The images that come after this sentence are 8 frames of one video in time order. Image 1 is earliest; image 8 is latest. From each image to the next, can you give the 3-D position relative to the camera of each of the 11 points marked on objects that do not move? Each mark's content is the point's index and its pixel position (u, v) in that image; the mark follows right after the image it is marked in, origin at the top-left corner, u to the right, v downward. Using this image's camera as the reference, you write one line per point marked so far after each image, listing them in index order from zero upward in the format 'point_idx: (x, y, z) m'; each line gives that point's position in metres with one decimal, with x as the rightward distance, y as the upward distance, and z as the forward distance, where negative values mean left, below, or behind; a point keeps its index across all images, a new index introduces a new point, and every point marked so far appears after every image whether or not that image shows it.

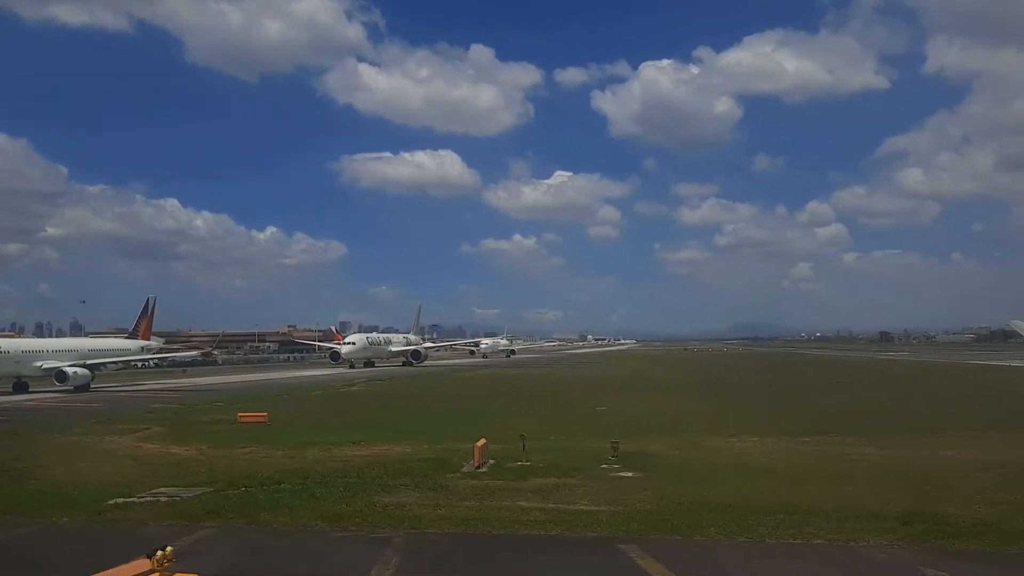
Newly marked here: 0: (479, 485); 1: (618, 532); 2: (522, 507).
0: (-0.7, -3.9, +15.6) m
1: (+1.4, -3.3, +10.7) m
2: (+0.2, -3.6, +12.9) m
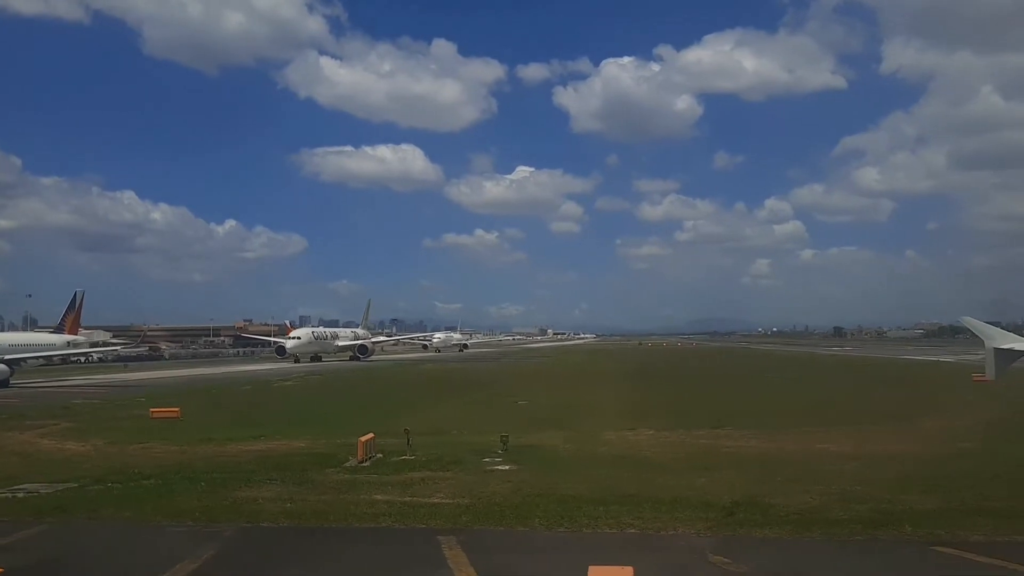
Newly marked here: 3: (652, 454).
0: (-3.3, -3.8, +15.7) m
1: (-0.9, -3.3, +10.9) m
2: (-2.3, -3.5, +13.0) m
3: (+3.4, -4.1, +19.5) m
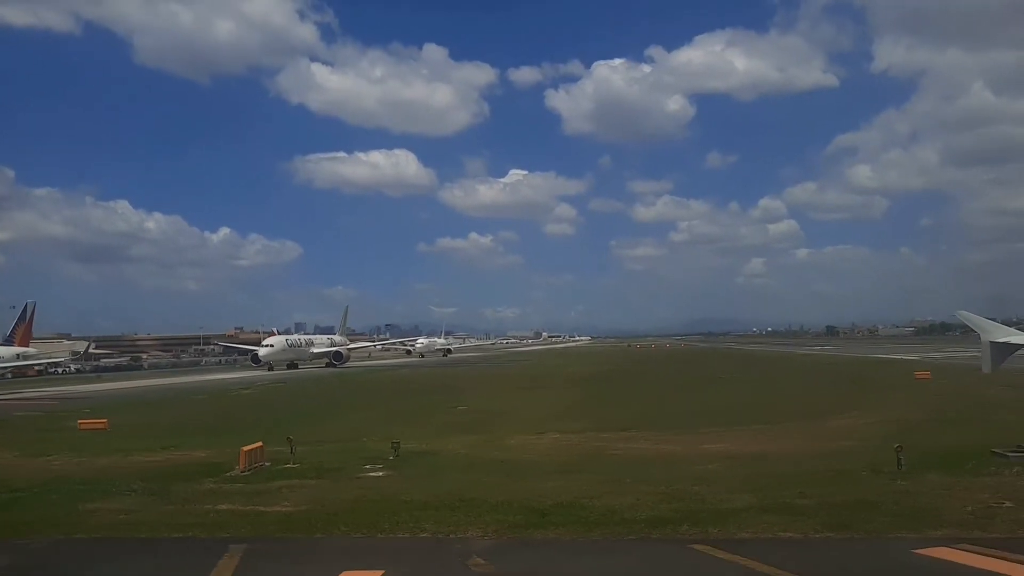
0: (-6.0, -4.1, +15.8) m
1: (-3.6, -3.4, +11.1) m
2: (-5.0, -3.7, +13.2) m
3: (+0.6, -4.3, +19.8) m
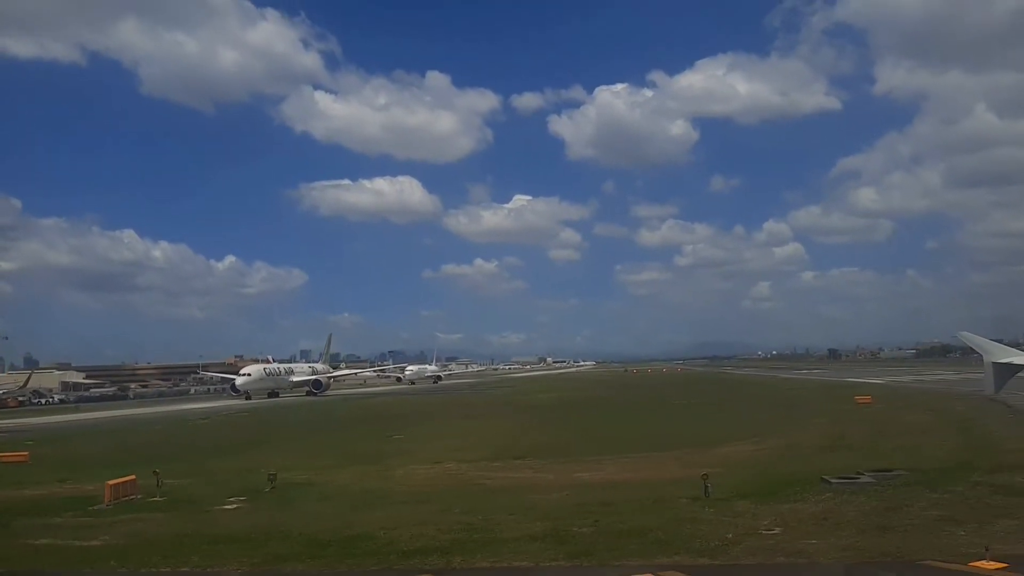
0: (-9.3, -4.8, +16.0) m
1: (-6.9, -4.0, +11.3) m
2: (-8.3, -4.4, +13.4) m
3: (-2.7, -5.1, +20.0) m
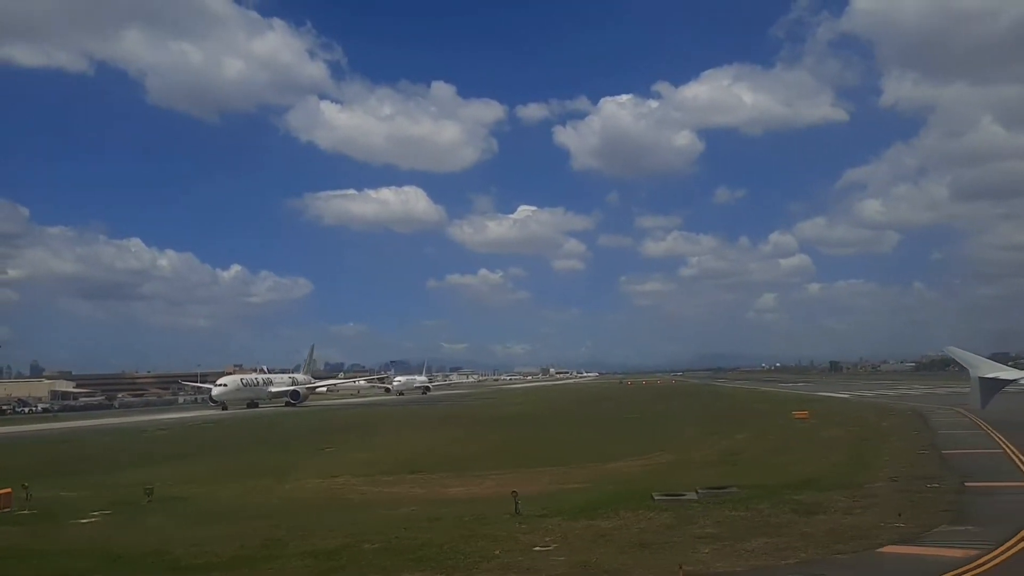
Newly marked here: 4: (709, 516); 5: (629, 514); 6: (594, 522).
0: (-12.7, -5.2, +16.4) m
1: (-10.2, -4.3, +11.7) m
2: (-11.7, -4.7, +13.8) m
3: (-6.2, -5.6, +20.4) m
4: (+3.4, -4.0, +13.7) m
5: (+2.2, -4.2, +14.5) m
6: (+1.5, -4.1, +13.8) m
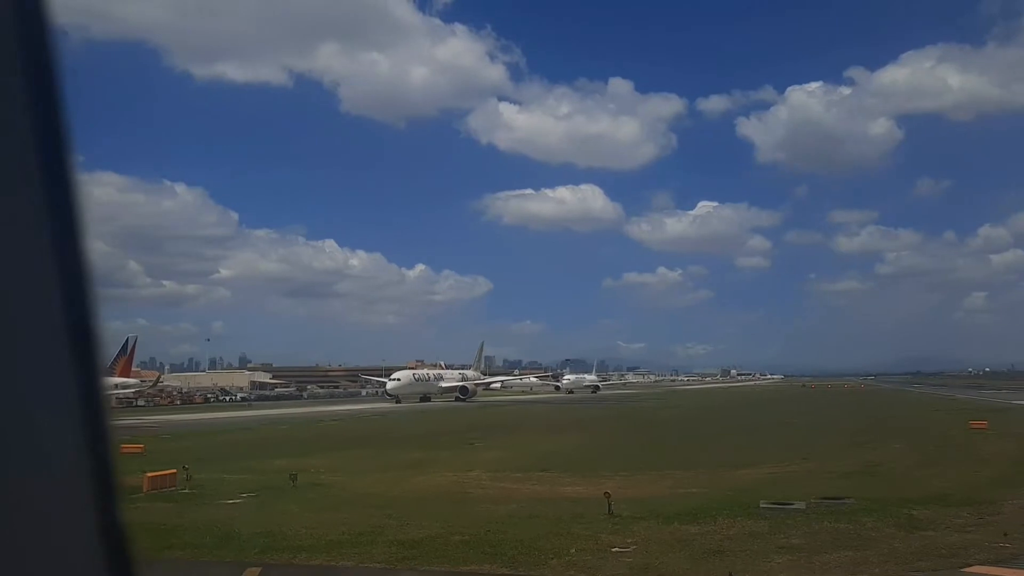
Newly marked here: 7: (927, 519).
0: (-10.3, -5.3, +19.3) m
1: (-8.9, -4.5, +14.1) m
2: (-9.8, -4.9, +16.5) m
3: (-3.0, -5.7, +21.8) m
4: (+4.9, -4.0, +13.2) m
5: (+3.8, -4.3, +14.2) m
6: (+3.0, -4.2, +13.7) m
7: (+7.3, -4.0, +13.6) m
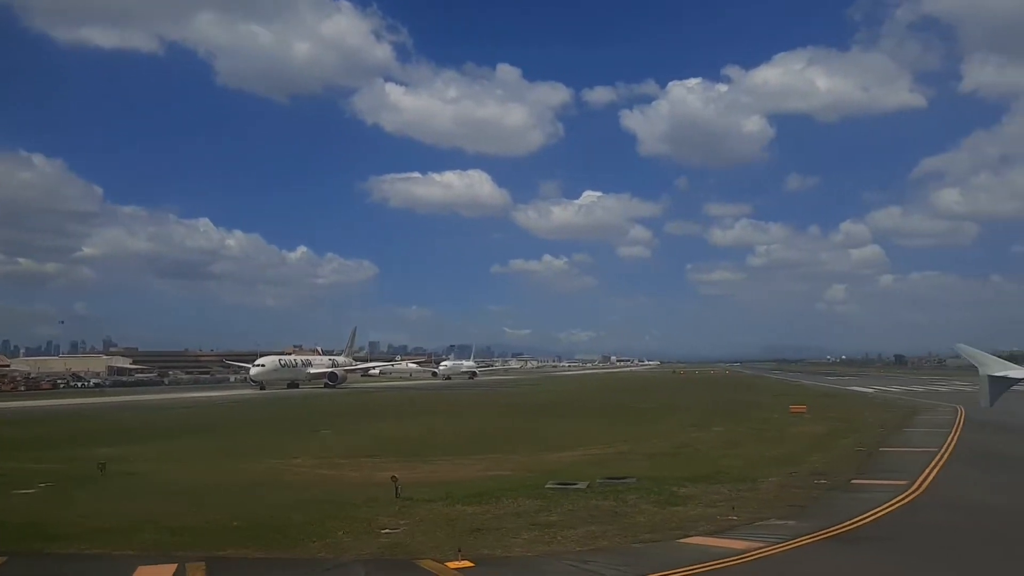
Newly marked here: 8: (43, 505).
0: (-14.9, -4.8, +17.8) m
1: (-12.7, -4.1, +13.0) m
2: (-14.0, -4.4, +15.1) m
3: (-8.1, -5.3, +21.4) m
4: (+1.0, -3.9, +14.1) m
5: (-0.2, -4.1, +15.0) m
6: (-0.9, -4.0, +14.3) m
7: (+3.3, -4.0, +14.9) m
8: (-9.6, -4.5, +16.2) m
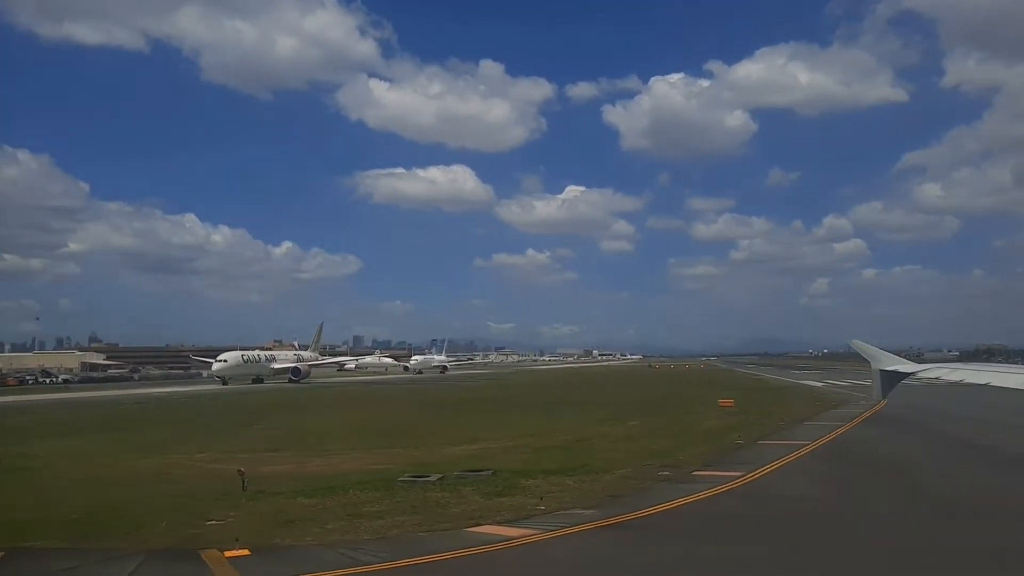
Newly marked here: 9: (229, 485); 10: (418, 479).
0: (-18.1, -4.8, +18.0) m
1: (-15.7, -4.1, +13.2) m
2: (-17.1, -4.4, +15.3) m
3: (-11.4, -5.2, +21.8) m
4: (-2.0, -3.9, +14.7) m
5: (-3.3, -4.1, +15.5) m
6: (-4.0, -4.0, +14.9) m
7: (+0.2, -4.0, +15.6) m
8: (-12.7, -4.5, +16.5) m
9: (-6.3, -4.4, +17.5) m
10: (-2.0, -4.2, +17.0) m
